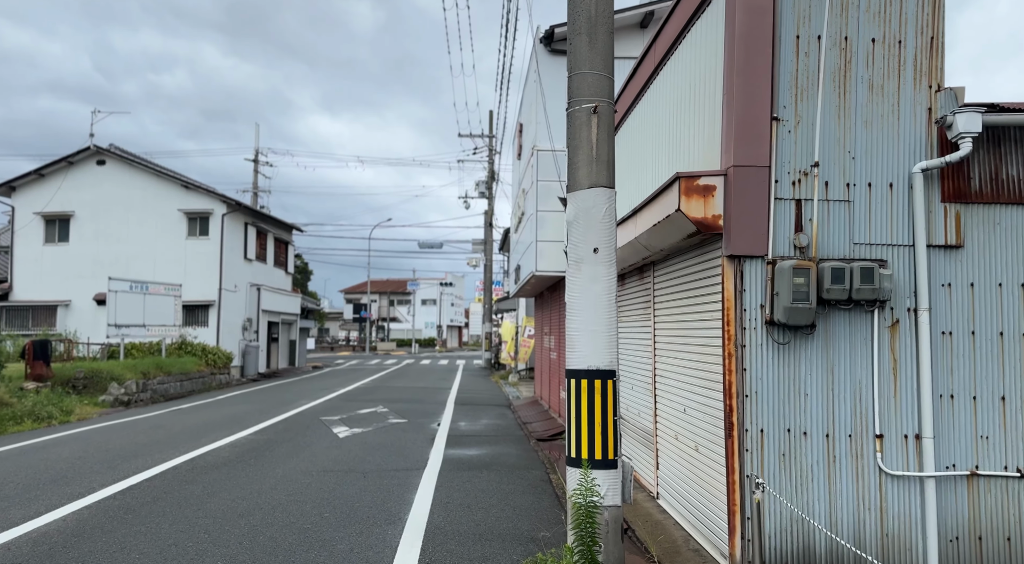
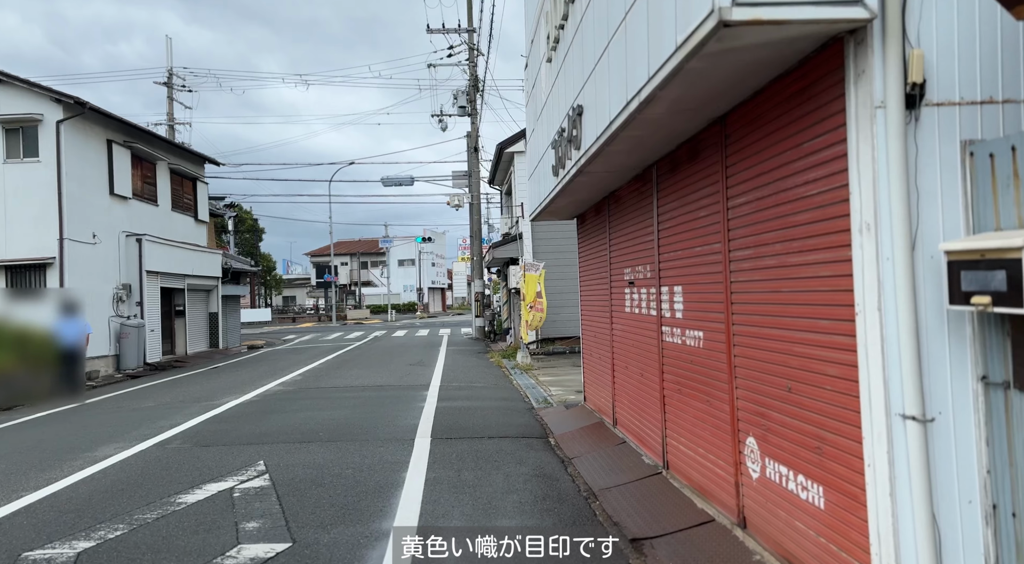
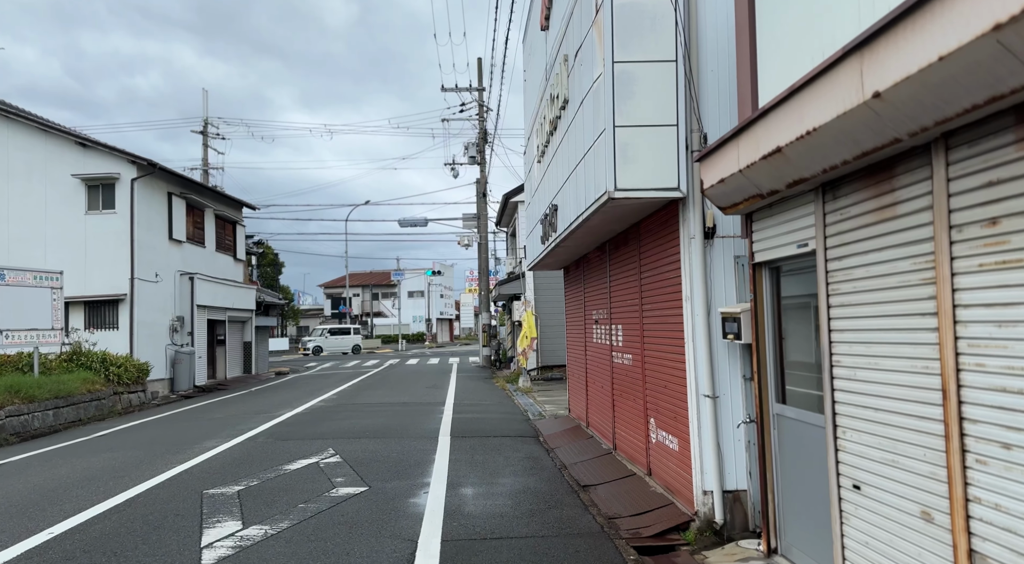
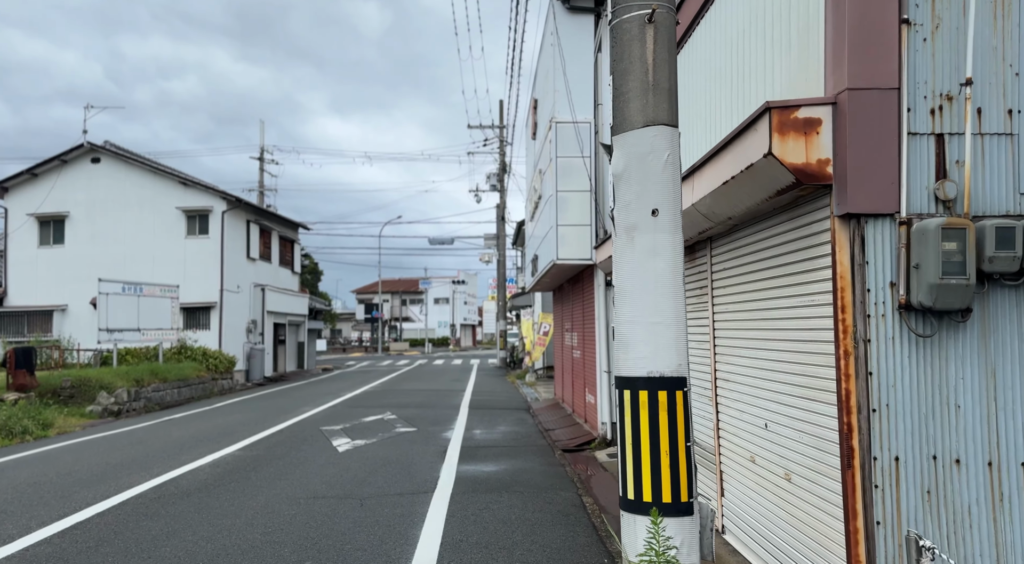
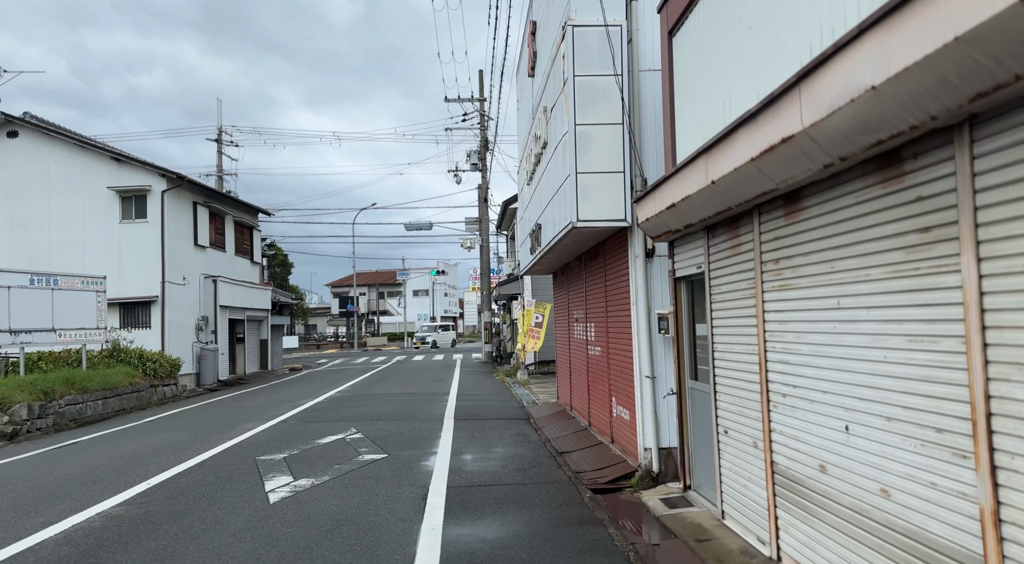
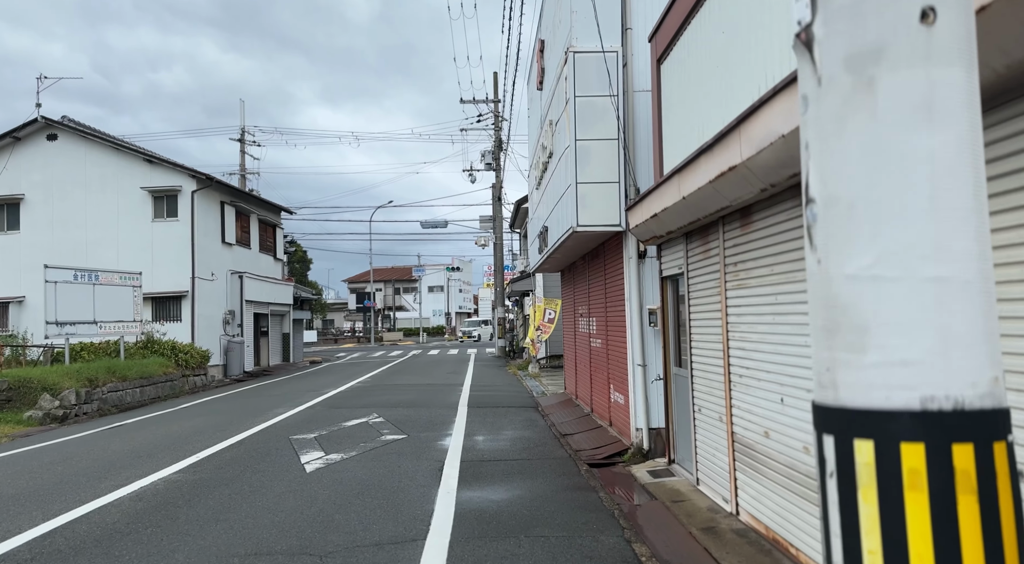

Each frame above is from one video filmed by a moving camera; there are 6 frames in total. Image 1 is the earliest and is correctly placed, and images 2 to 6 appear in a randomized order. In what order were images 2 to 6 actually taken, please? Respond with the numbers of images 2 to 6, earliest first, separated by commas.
4, 6, 5, 3, 2
